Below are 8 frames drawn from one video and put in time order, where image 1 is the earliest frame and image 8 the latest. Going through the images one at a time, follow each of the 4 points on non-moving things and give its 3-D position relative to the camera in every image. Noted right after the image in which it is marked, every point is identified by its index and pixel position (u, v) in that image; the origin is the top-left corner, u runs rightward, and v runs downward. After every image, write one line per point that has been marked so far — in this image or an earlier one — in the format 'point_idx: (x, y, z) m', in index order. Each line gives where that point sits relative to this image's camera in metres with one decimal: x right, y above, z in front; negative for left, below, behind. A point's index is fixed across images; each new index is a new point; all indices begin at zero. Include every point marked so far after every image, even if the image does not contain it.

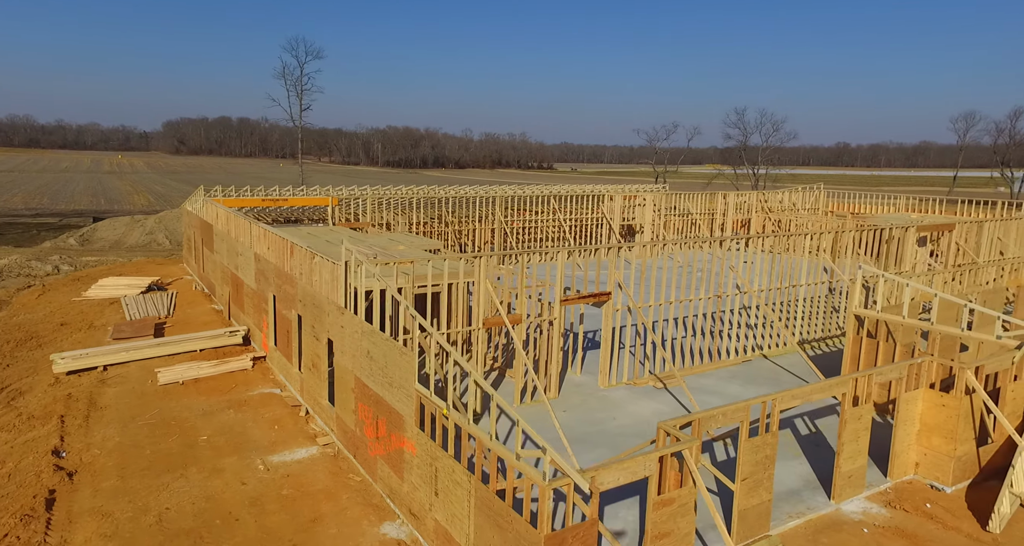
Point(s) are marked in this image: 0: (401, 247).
0: (-2.6, +0.6, +15.9) m
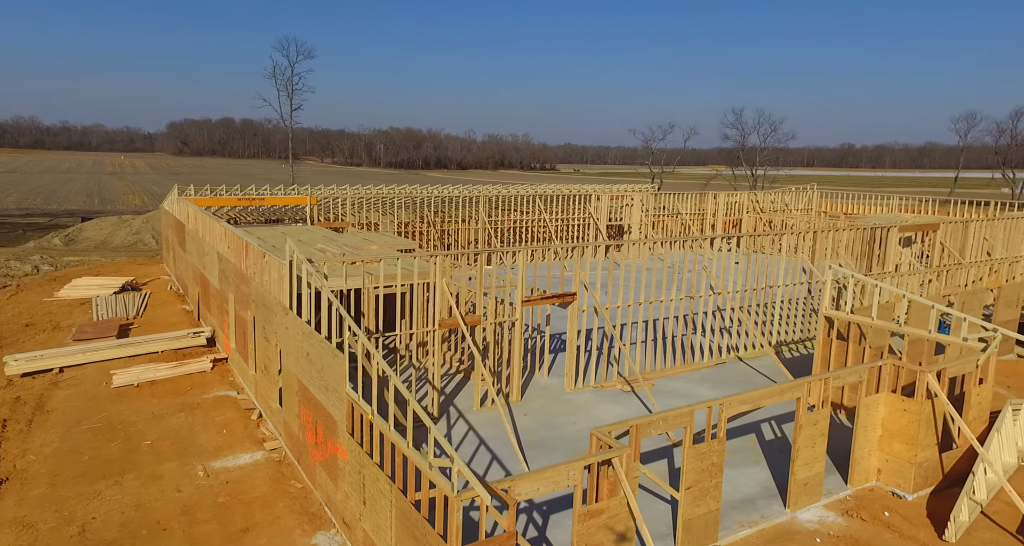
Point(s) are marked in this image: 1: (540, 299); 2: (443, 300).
0: (-3.2, +0.6, +15.7) m
1: (+0.4, -0.4, +11.1) m
2: (-1.1, -0.4, +10.5) m
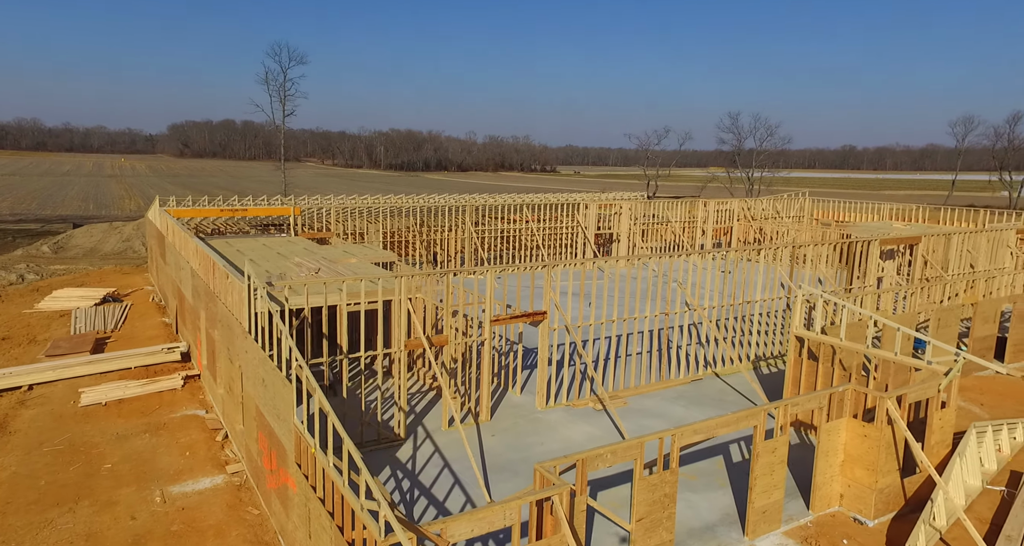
0: (-3.7, +0.3, +15.6) m
1: (-0.1, -0.7, +11.0) m
2: (-1.6, -0.7, +10.4) m
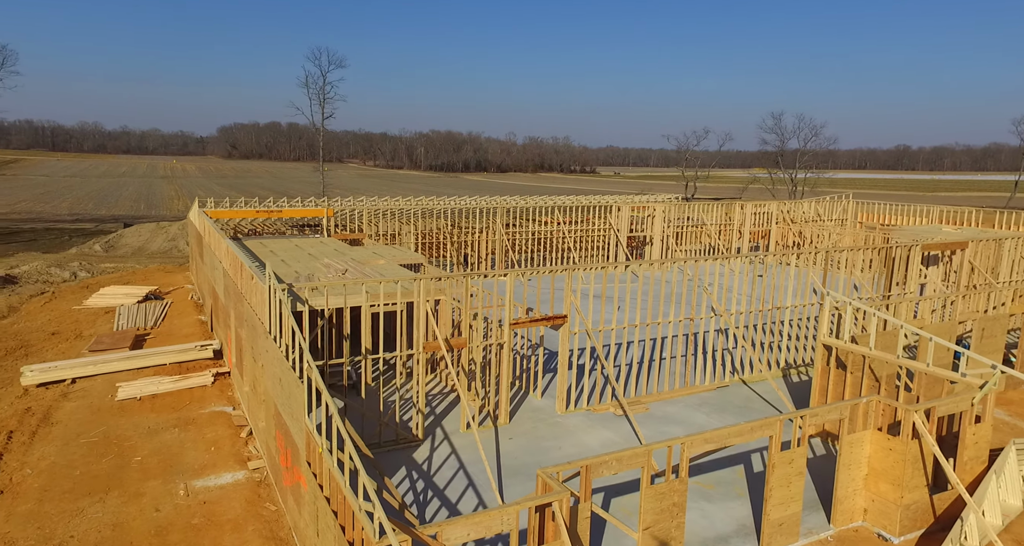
0: (-3.1, +0.3, +15.8) m
1: (+0.2, -0.8, +11.0) m
2: (-1.3, -0.8, +10.5) m
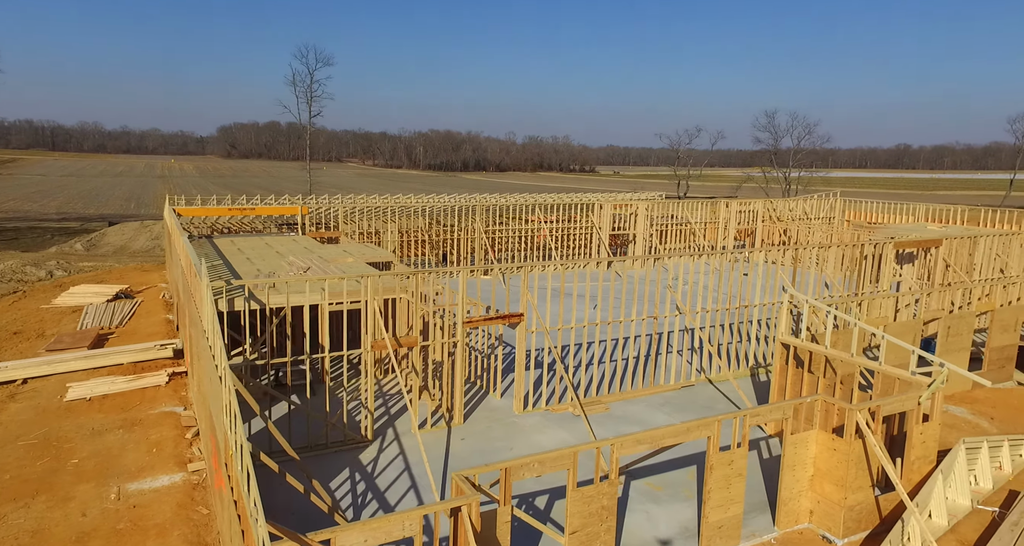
0: (-3.8, +0.3, +15.7) m
1: (-0.5, -0.8, +10.9) m
2: (-2.0, -0.7, +10.3) m
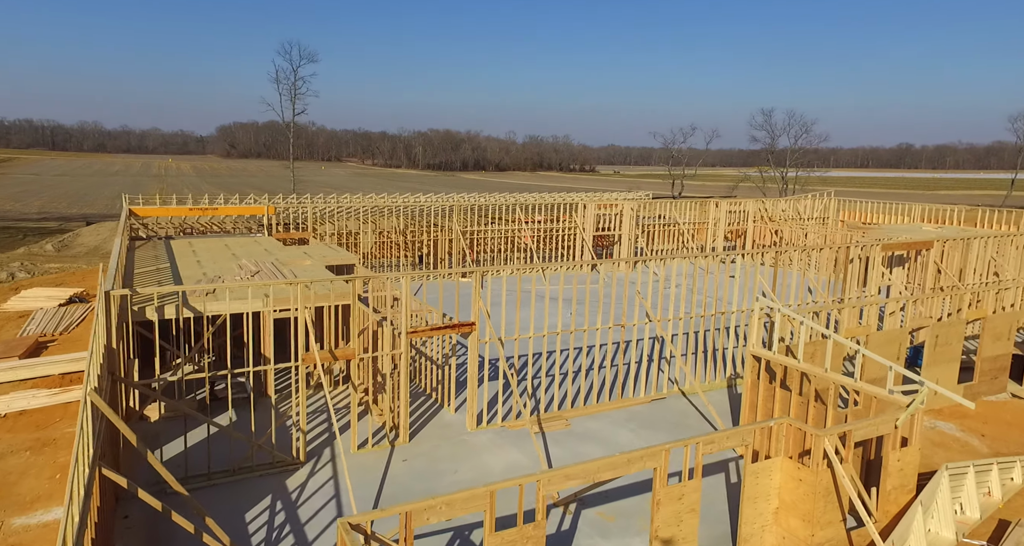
0: (-4.5, +0.2, +14.8) m
1: (-1.2, -0.8, +10.0) m
2: (-2.7, -0.8, +9.5) m
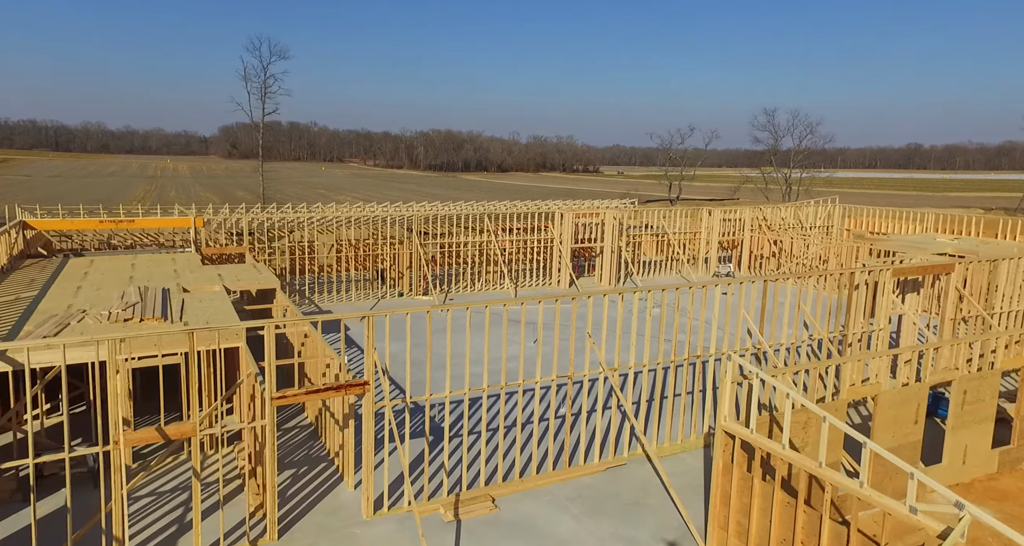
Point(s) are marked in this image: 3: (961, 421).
0: (-5.6, -0.3, +12.6) m
1: (-2.3, -1.4, +7.8) m
2: (-3.8, -1.3, +7.3) m
3: (+5.9, -1.9, +8.8) m
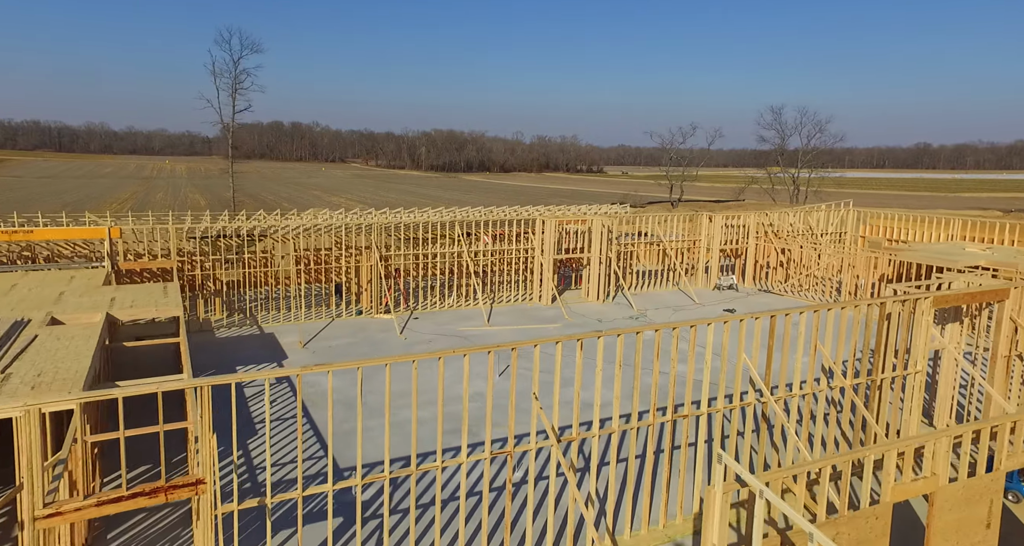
0: (-6.3, -0.7, +10.3) m
1: (-3.1, -1.8, +5.4) m
2: (-4.7, -1.7, +4.9) m
3: (+5.0, -2.3, +6.4) m
